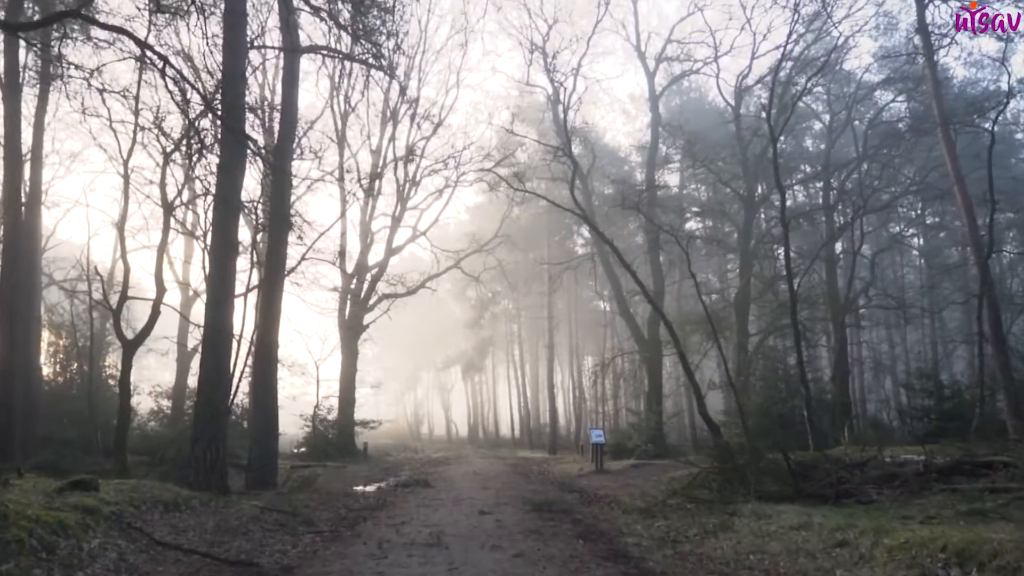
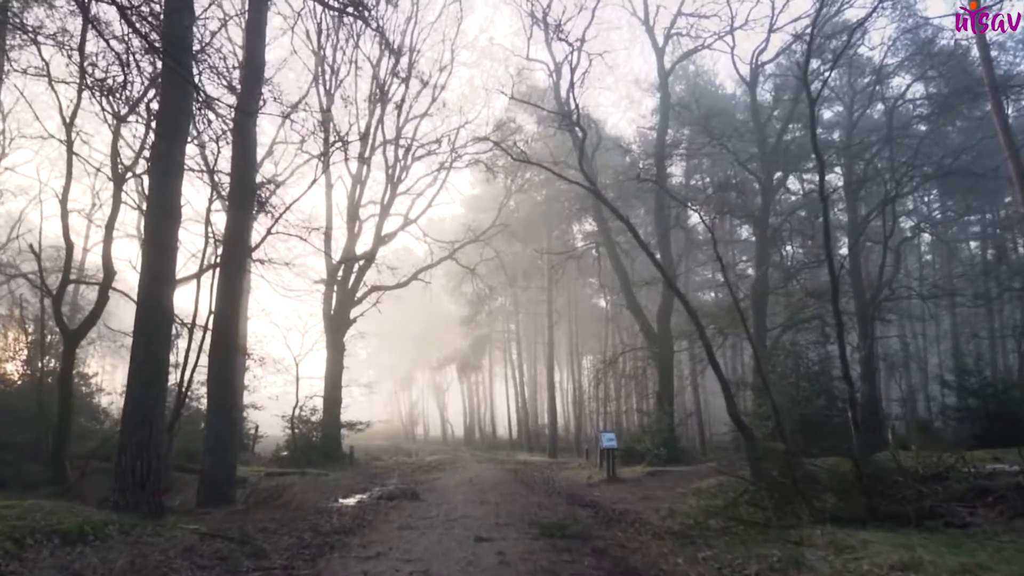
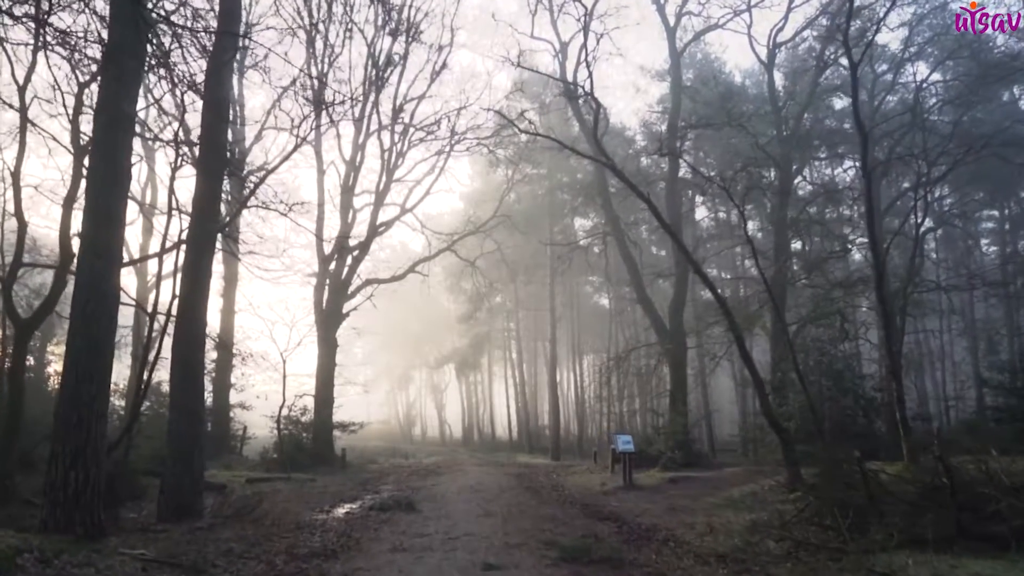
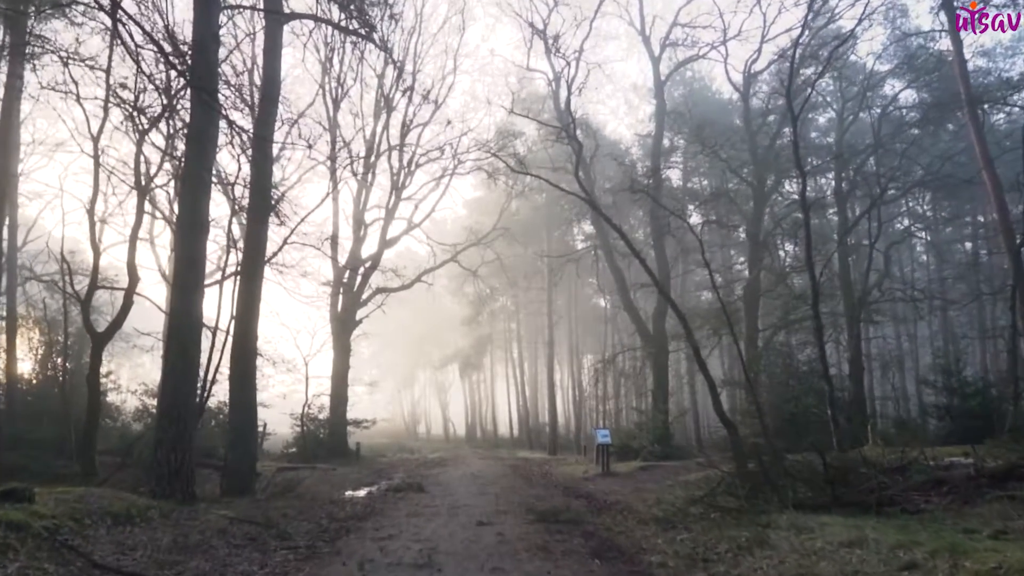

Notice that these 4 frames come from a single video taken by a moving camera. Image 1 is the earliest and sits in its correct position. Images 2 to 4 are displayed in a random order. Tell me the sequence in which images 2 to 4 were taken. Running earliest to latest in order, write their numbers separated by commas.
4, 2, 3
